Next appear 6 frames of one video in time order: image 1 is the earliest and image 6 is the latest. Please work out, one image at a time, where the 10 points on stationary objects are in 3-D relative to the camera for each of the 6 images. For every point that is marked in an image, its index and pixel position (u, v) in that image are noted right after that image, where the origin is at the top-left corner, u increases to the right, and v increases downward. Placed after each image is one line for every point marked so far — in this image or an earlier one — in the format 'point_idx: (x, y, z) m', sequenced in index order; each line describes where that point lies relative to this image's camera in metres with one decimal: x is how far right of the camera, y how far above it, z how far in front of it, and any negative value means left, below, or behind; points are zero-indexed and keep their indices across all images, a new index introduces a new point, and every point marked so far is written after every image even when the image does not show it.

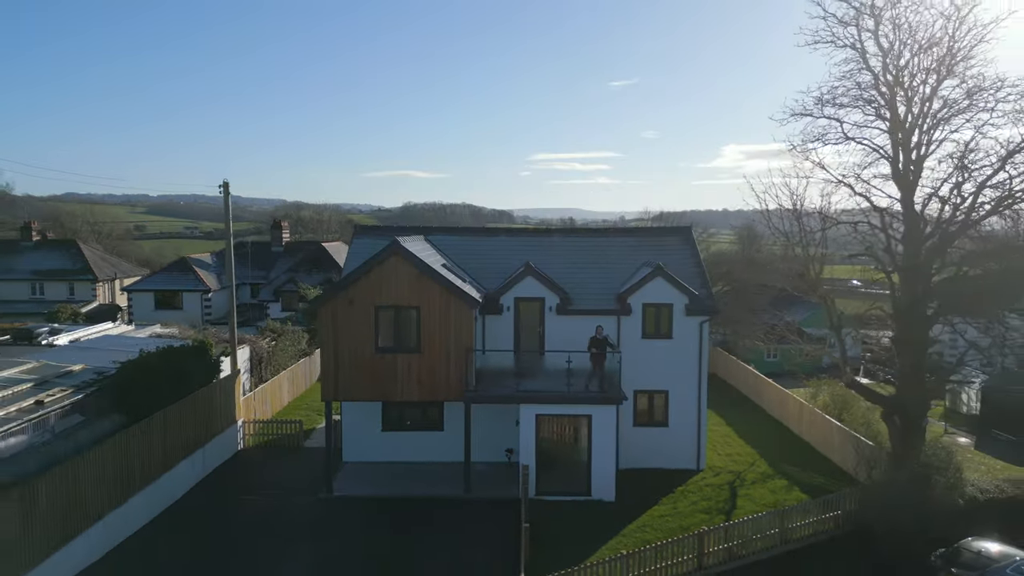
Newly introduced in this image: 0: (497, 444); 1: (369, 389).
0: (-0.4, -4.4, +18.6) m
1: (-3.6, -2.5, +17.2) m
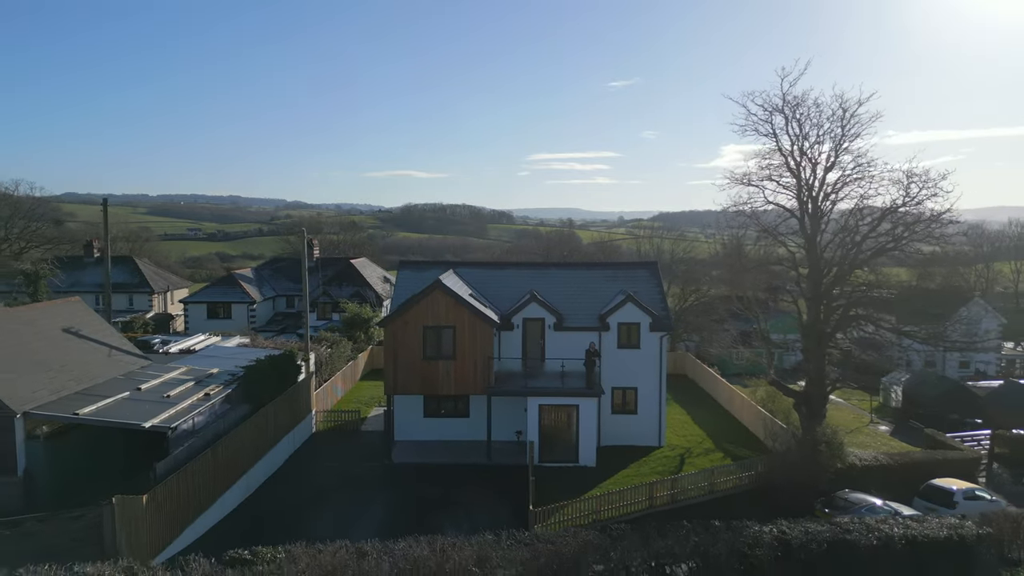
0: (-0.1, -5.2, +25.0) m
1: (-3.3, -3.4, +23.6) m
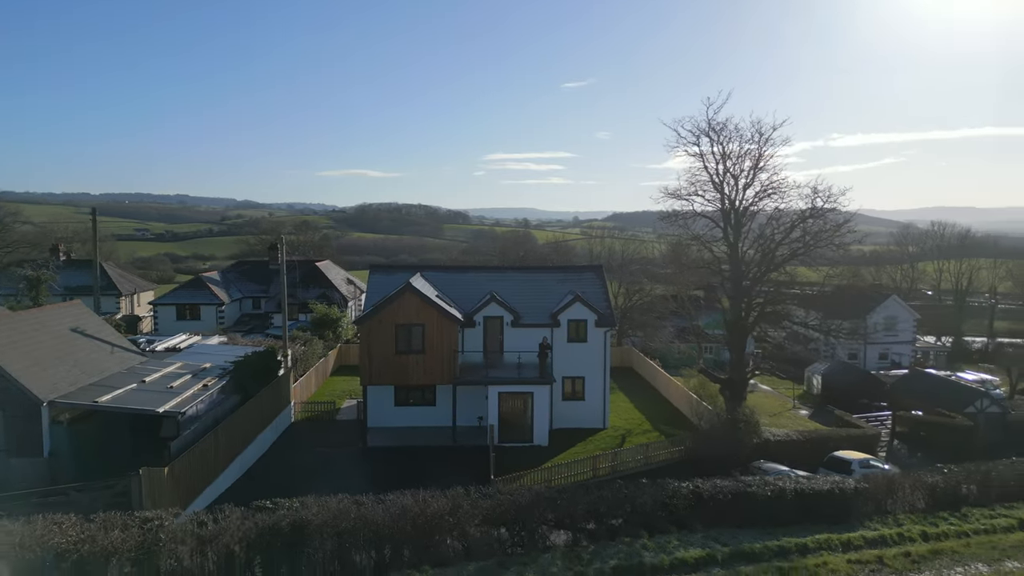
0: (-1.7, -5.3, +28.0) m
1: (-4.8, -3.5, +26.4) m
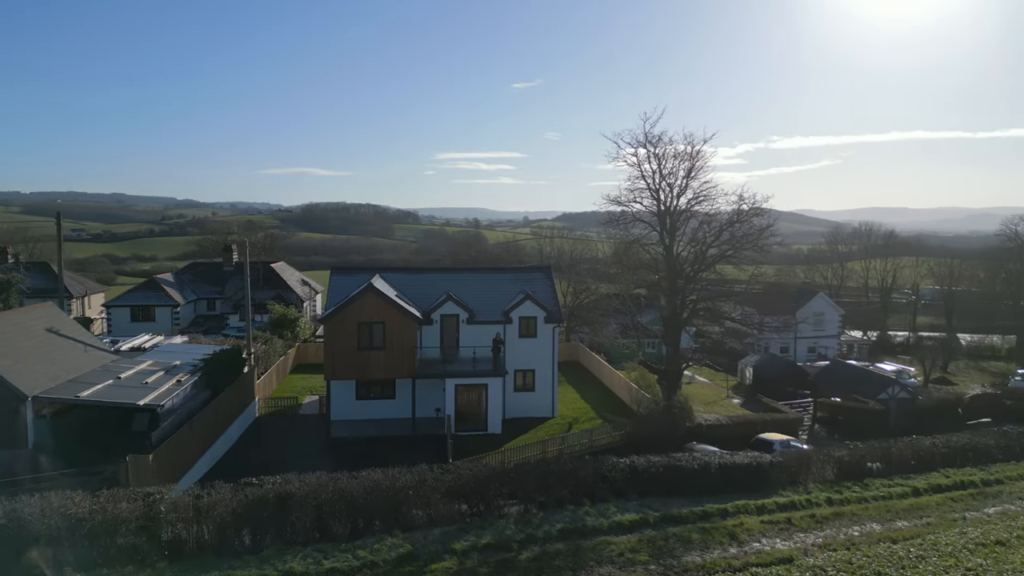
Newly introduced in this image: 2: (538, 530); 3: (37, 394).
0: (-3.7, -5.3, +30.0) m
1: (-6.7, -3.5, +28.1) m
2: (+0.7, -6.3, +17.3) m
3: (-13.8, -3.1, +19.4) m
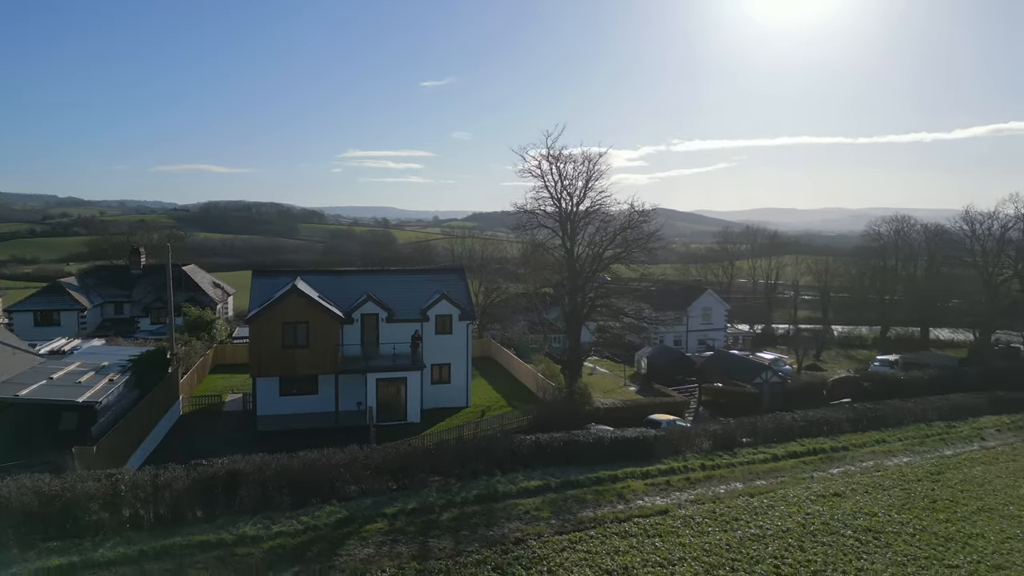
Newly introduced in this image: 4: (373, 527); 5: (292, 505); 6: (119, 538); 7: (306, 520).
0: (-7.7, -5.3, +32.1) m
1: (-10.4, -3.6, +29.9) m
2: (-1.7, -6.3, +20.2) m
3: (-16.3, -3.2, +20.3) m
4: (-3.7, -6.3, +17.5) m
5: (-6.0, -5.9, +18.1) m
6: (-8.9, -5.7, +15.1) m
7: (-5.3, -6.0, +17.3) m
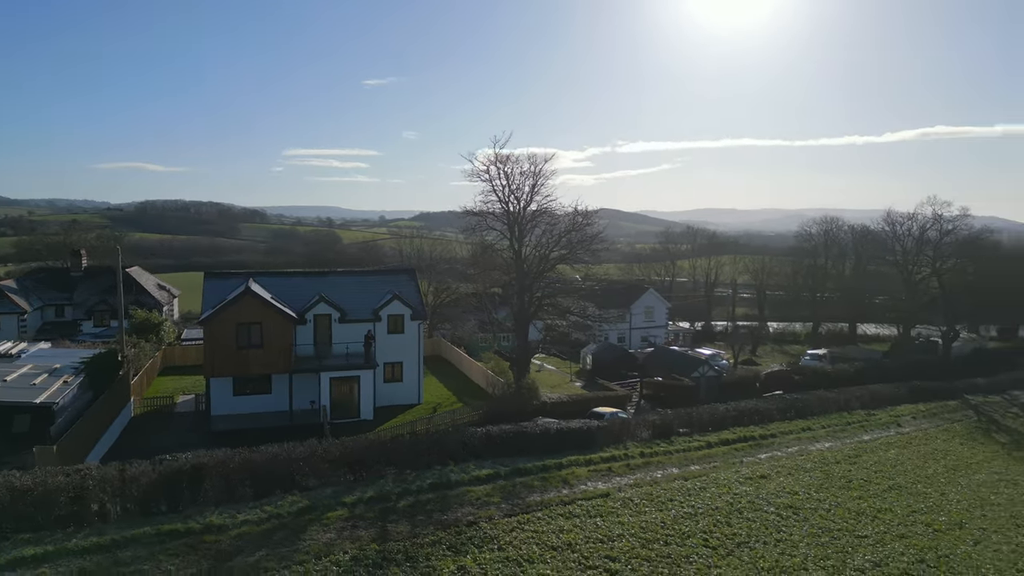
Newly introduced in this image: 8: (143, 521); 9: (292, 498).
0: (-10.1, -5.4, +32.9) m
1: (-12.7, -3.7, +30.5) m
2: (-3.2, -6.3, +21.4) m
3: (-17.9, -3.4, +20.4) m
4: (-5.0, -6.3, +18.7) m
5: (-7.3, -6.0, +19.1) m
6: (-10.1, -5.8, +15.8) m
7: (-6.7, -6.1, +18.3) m
8: (-9.3, -5.9, +16.7) m
9: (-6.3, -6.1, +19.2) m
